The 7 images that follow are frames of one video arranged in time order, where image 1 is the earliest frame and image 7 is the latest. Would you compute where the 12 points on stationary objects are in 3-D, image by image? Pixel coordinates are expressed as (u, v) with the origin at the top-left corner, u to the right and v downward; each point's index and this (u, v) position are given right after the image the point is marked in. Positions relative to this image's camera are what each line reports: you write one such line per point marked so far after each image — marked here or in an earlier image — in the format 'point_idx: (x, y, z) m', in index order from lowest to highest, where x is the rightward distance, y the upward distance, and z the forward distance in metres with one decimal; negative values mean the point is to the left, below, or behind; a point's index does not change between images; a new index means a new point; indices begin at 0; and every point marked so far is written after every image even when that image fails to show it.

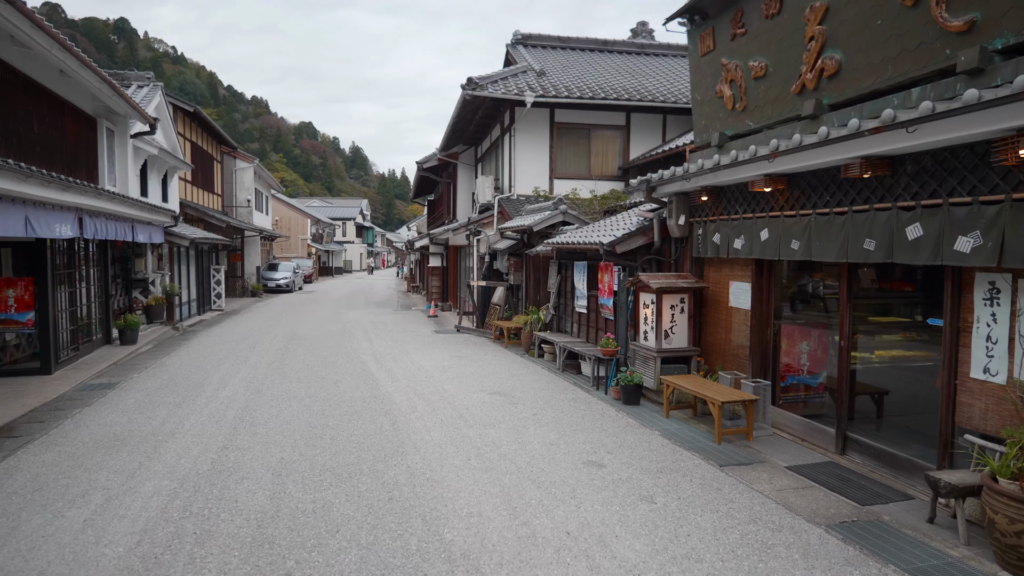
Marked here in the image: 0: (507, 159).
0: (-0.2, +3.1, +15.3) m
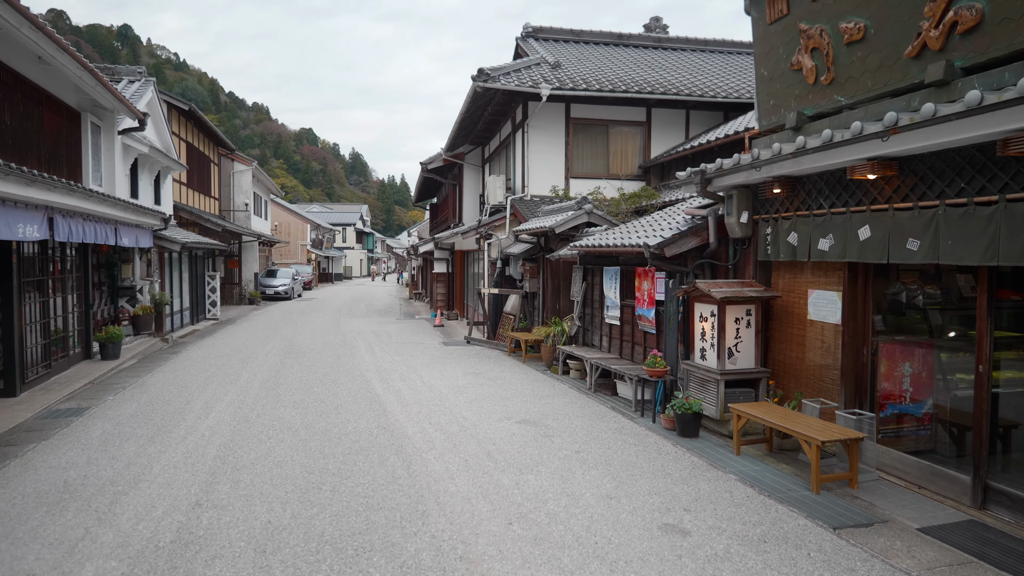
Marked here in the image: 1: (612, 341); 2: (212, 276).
0: (+0.1, +2.9, +14.3) m
1: (+1.4, -0.7, +8.6) m
2: (-9.3, +0.4, +19.9) m
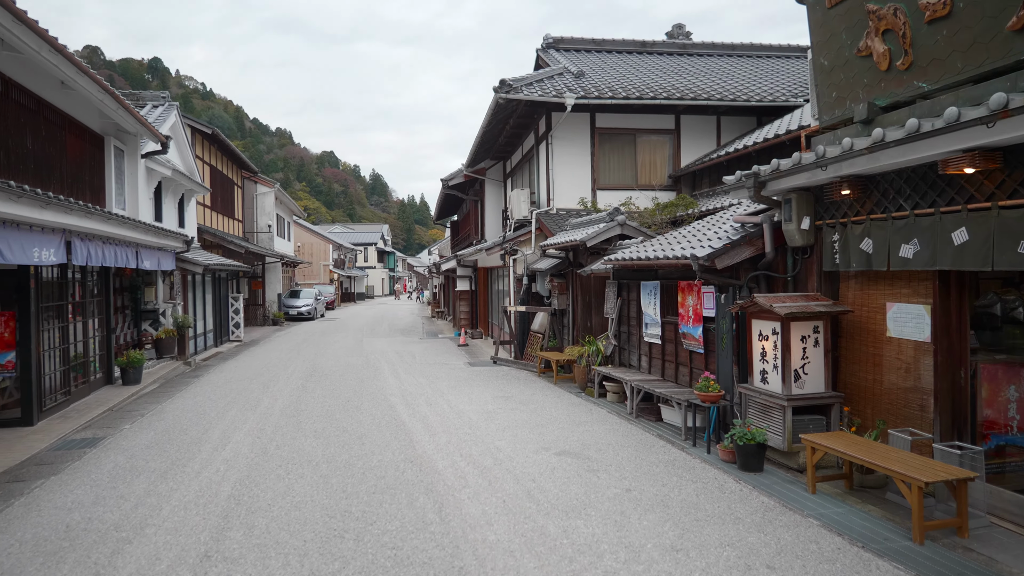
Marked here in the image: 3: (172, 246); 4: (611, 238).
0: (+0.7, +2.6, +13.8) m
1: (+1.8, -0.9, +8.0) m
2: (-8.6, -0.3, +19.6) m
3: (-6.6, +0.8, +12.4) m
4: (+1.5, +0.7, +9.3) m
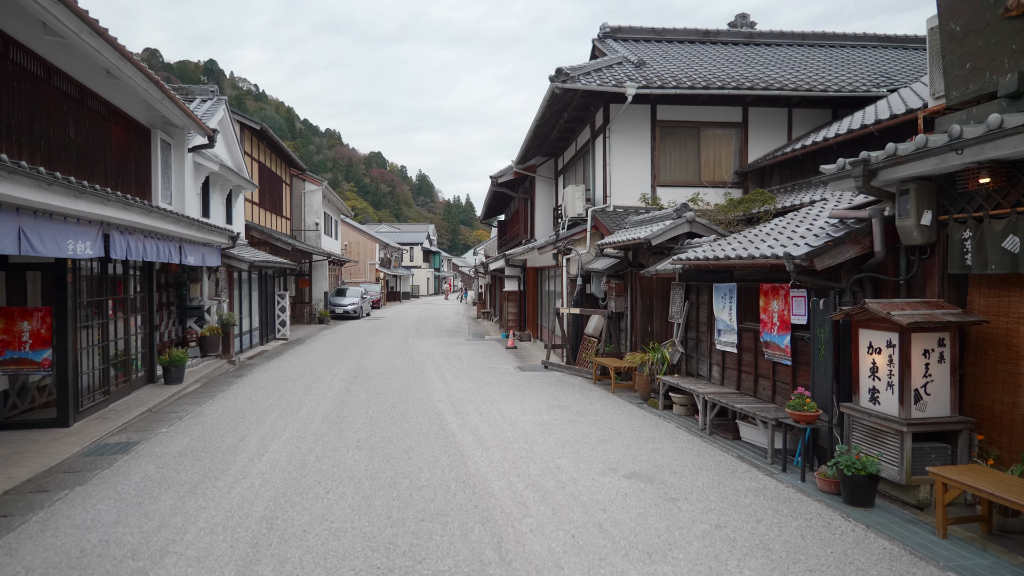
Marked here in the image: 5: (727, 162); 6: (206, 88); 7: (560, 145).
0: (+1.8, +2.5, +13.1) m
1: (+2.4, -1.0, +7.3) m
2: (-7.1, -0.2, +19.6) m
3: (-5.6, +0.9, +12.2) m
4: (+2.2, +0.7, +8.6) m
5: (+4.3, +2.5, +12.8) m
6: (-8.1, +5.3, +16.9) m
7: (+1.2, +3.7, +16.6) m
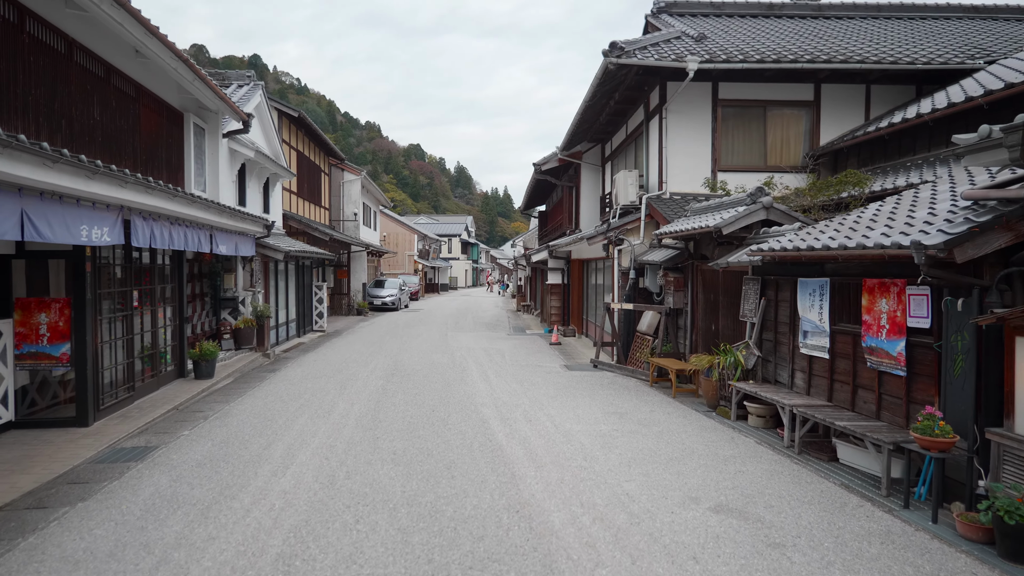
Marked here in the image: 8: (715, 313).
0: (+2.7, +2.7, +12.2) m
1: (+3.0, -0.9, +6.3) m
2: (-5.8, +0.1, +19.1) m
3: (-4.8, +1.1, +11.7) m
4: (+2.9, +0.8, +7.6) m
5: (+5.2, +2.6, +11.7) m
6: (-7.0, +5.6, +16.5) m
7: (+2.4, +3.9, +15.6) m
8: (+2.8, -0.4, +8.9) m
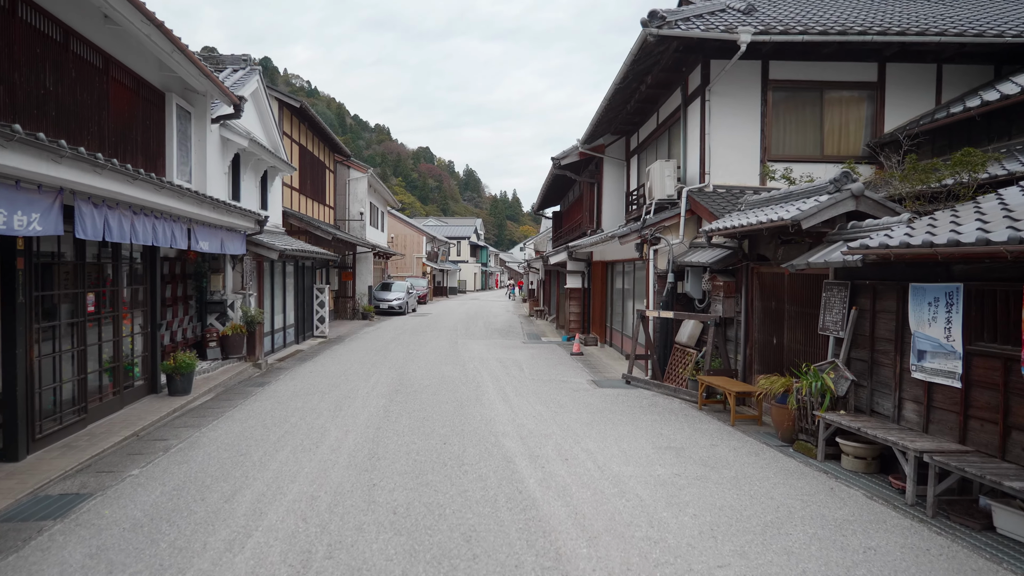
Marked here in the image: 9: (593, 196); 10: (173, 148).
0: (+3.1, +2.6, +10.8) m
1: (+3.2, -1.0, +4.9) m
2: (-5.4, 0.0, +17.8) m
3: (-4.4, +1.0, +10.4) m
4: (+3.2, +0.7, +6.2) m
5: (+5.6, +2.5, +10.3) m
6: (-6.5, +5.5, +15.2) m
7: (+2.8, +3.8, +14.3) m
8: (+3.1, -0.4, +7.5) m
9: (+2.3, +2.5, +17.6) m
10: (-5.6, +2.3, +10.5) m
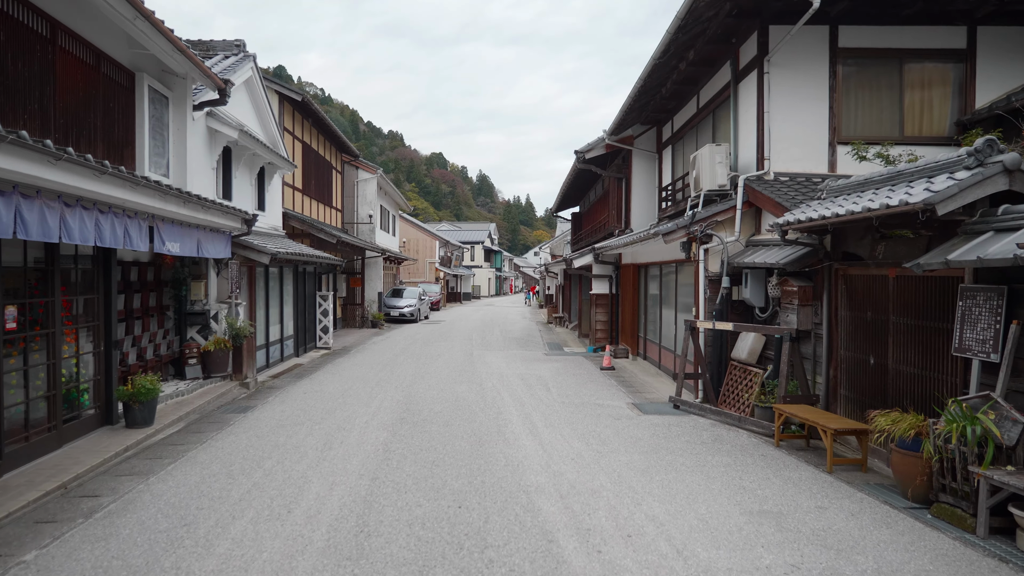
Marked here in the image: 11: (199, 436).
0: (+3.4, +2.5, +9.2) m
1: (+3.5, -1.0, +3.3) m
2: (-4.9, -0.2, +16.4) m
3: (-4.1, +0.9, +9.0) m
4: (+3.4, +0.6, +4.7) m
5: (+5.9, +2.5, +8.7) m
6: (-6.1, +5.3, +13.9) m
7: (+3.2, +3.7, +12.7) m
8: (+3.4, -0.5, +5.9) m
9: (+2.7, +2.4, +16.0) m
10: (-5.2, +2.2, +9.1) m
11: (-3.4, -1.6, +7.0) m
